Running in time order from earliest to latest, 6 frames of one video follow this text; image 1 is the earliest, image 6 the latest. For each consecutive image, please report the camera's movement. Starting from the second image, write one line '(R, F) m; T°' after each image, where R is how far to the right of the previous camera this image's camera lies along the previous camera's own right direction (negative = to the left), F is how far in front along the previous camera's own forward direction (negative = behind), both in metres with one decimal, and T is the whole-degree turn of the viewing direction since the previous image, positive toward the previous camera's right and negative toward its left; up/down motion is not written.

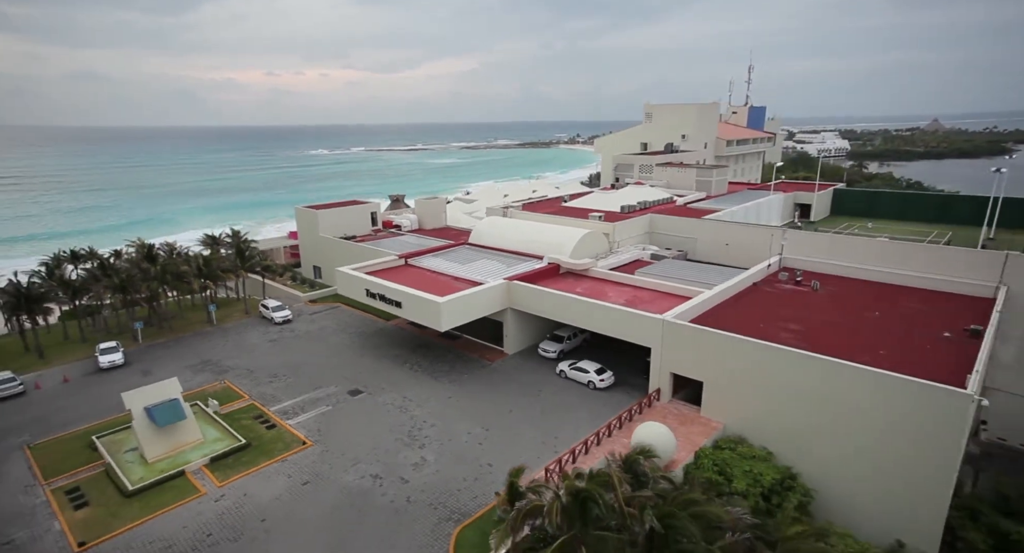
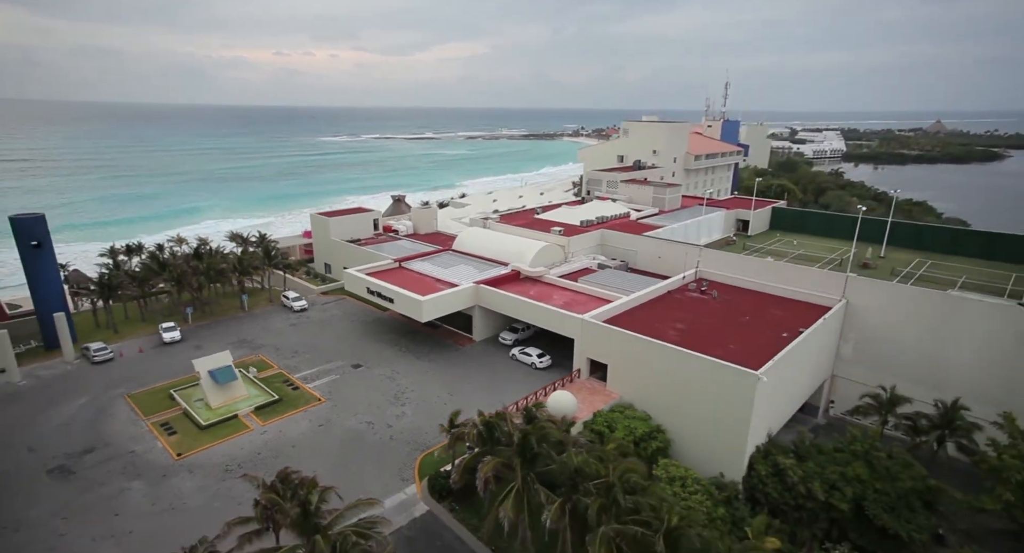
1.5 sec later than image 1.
(+2.1, -7.2) m; 0°
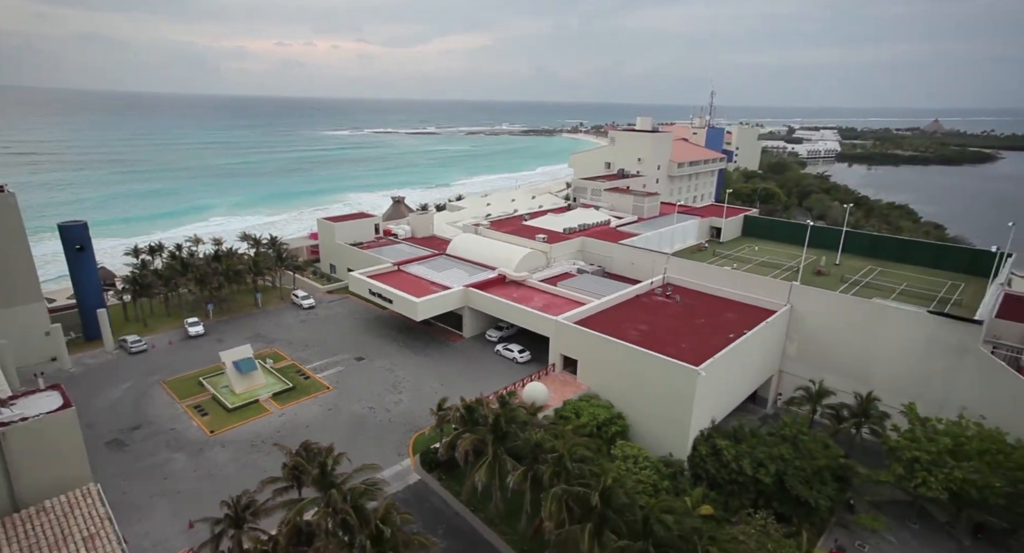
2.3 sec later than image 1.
(+0.9, -4.0) m; 0°
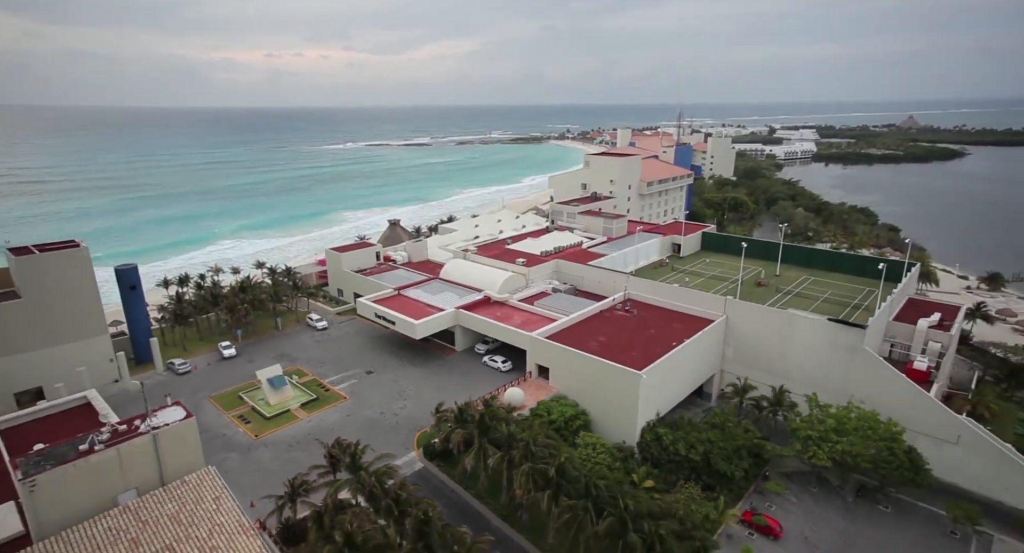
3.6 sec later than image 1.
(+0.9, -6.7) m; +1°
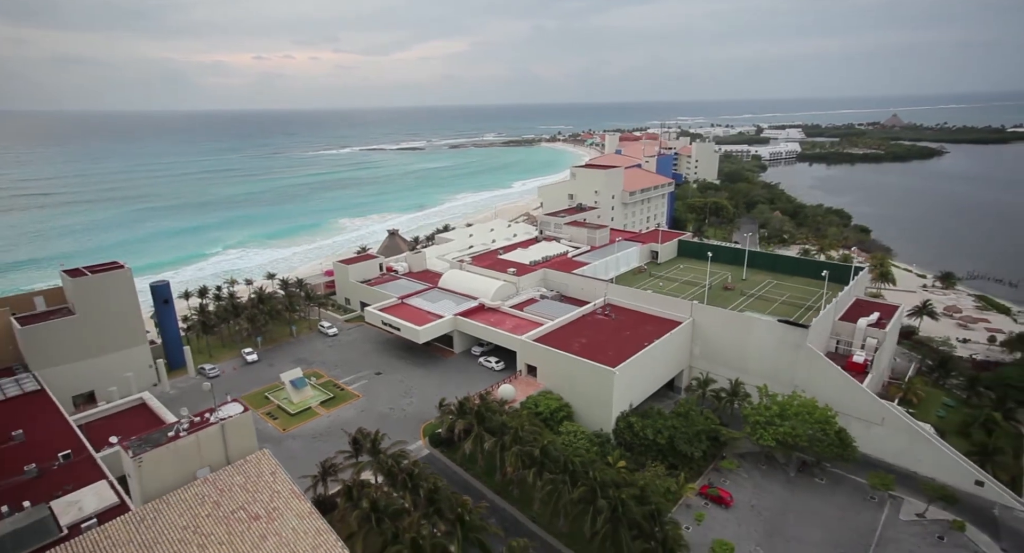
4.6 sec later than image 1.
(+0.3, -5.2) m; +1°
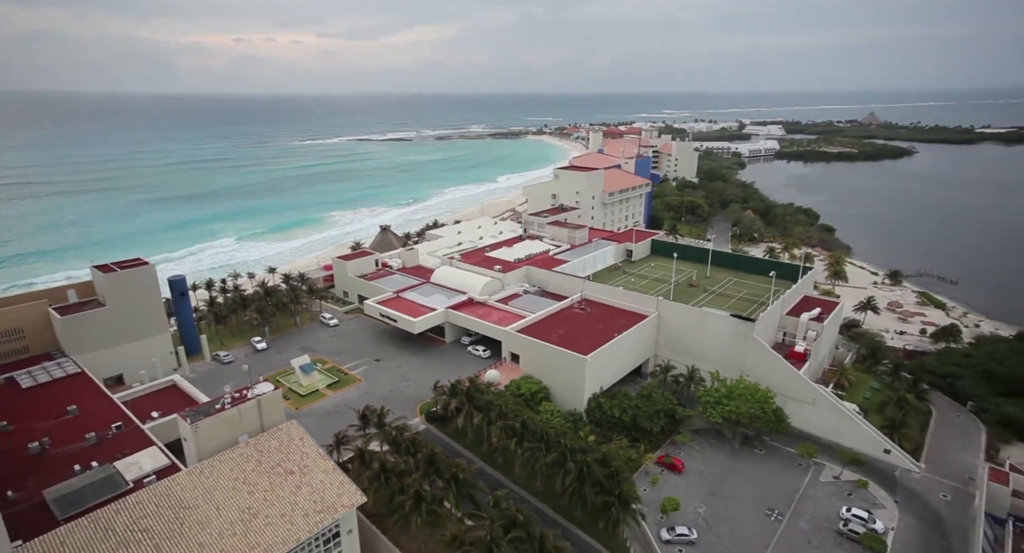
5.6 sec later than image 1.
(0.0, -5.3) m; +1°
